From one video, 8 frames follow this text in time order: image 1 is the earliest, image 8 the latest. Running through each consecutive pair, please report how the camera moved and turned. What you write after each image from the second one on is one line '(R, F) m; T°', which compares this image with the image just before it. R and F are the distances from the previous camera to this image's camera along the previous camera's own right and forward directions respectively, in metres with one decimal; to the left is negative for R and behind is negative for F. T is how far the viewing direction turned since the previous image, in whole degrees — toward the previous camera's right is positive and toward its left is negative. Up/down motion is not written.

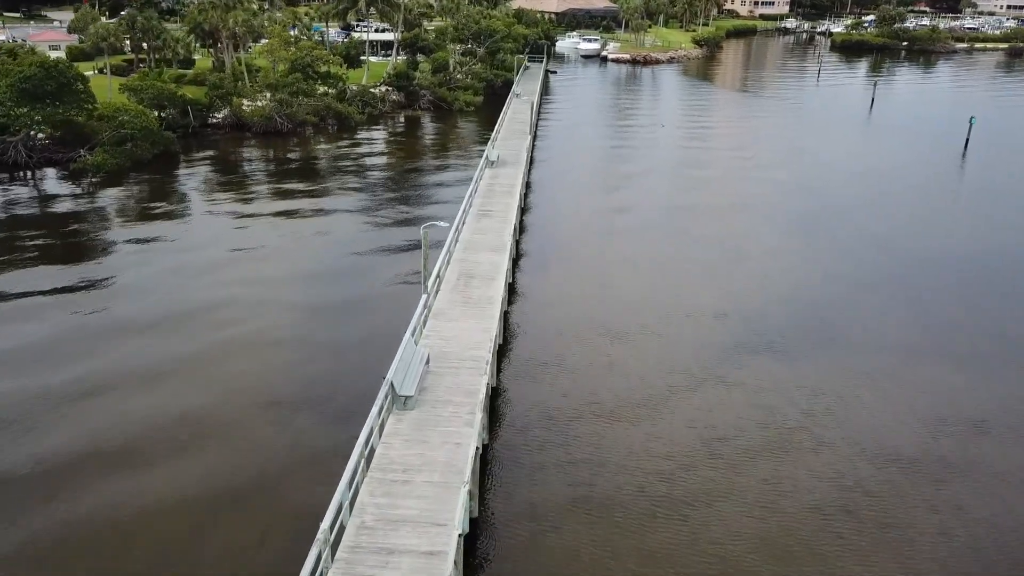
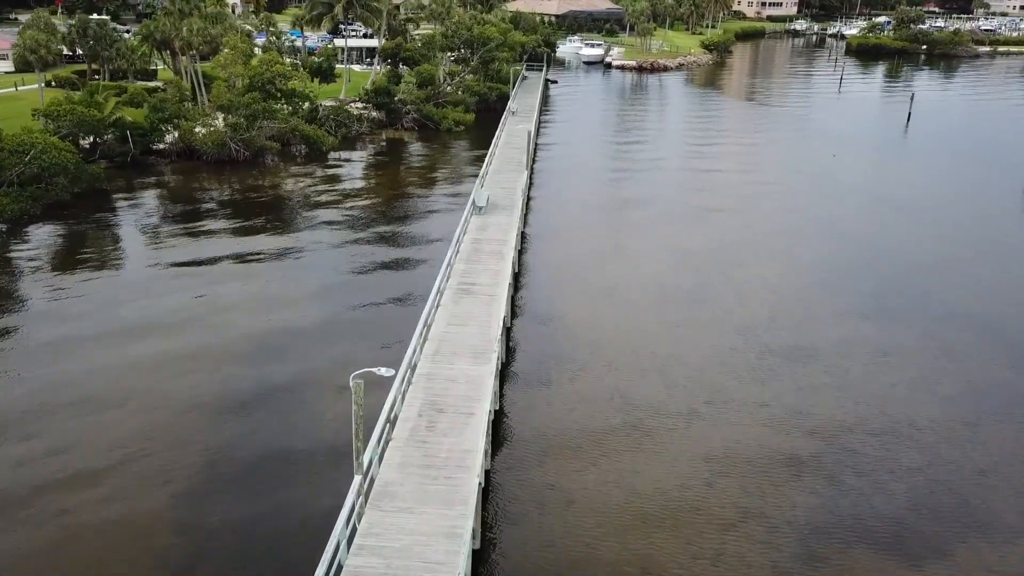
(+0.2, +5.3) m; 0°
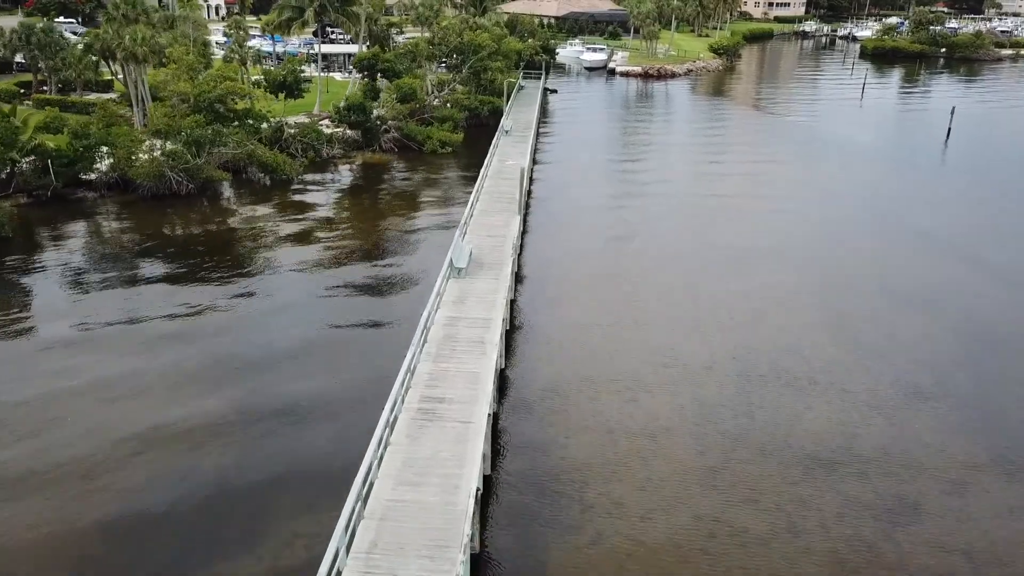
(+0.3, +4.9) m; 0°
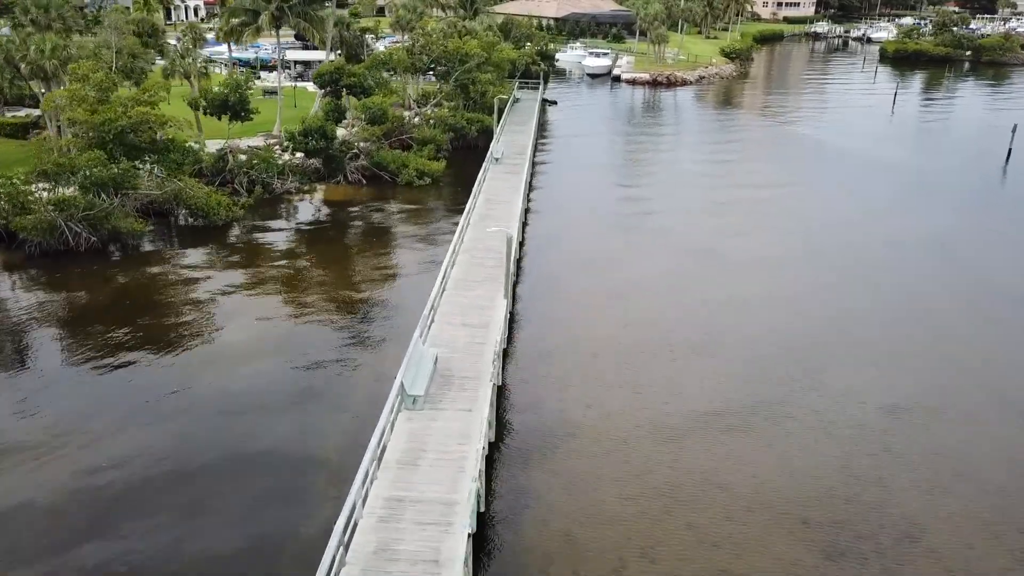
(+0.3, +5.9) m; 0°
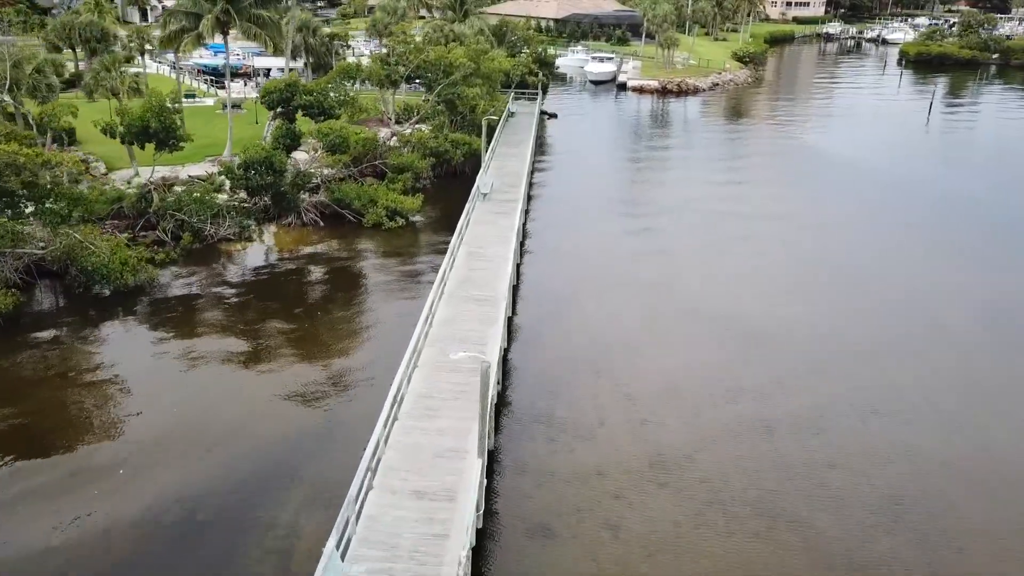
(+0.3, +5.4) m; 0°
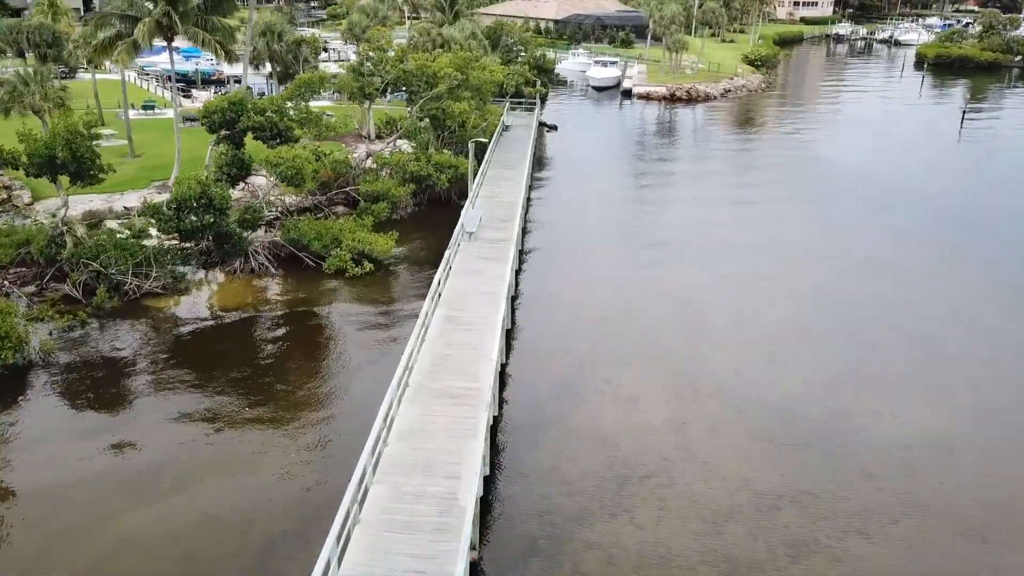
(+0.2, +4.2) m; 0°
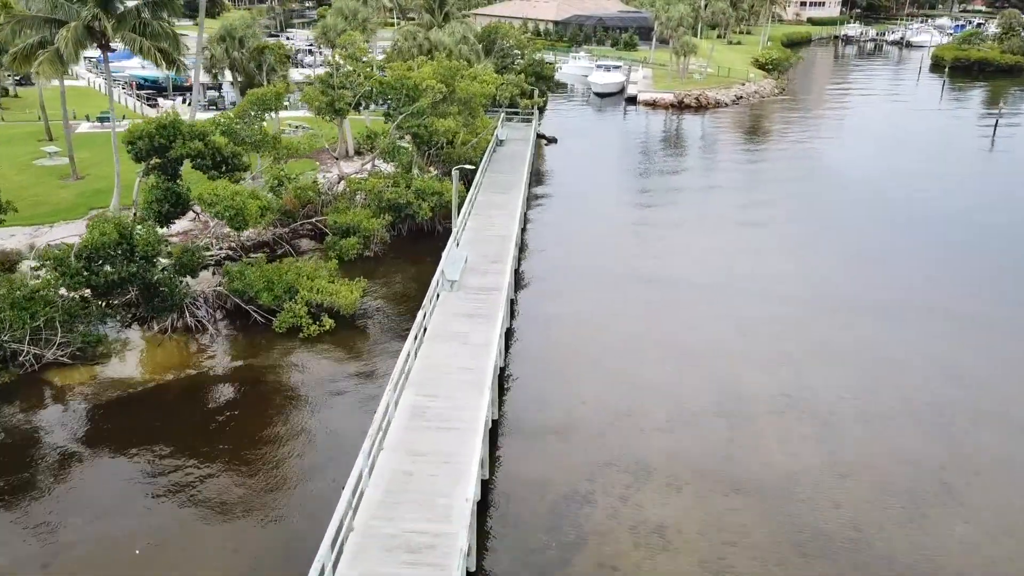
(+0.2, +3.6) m; 0°
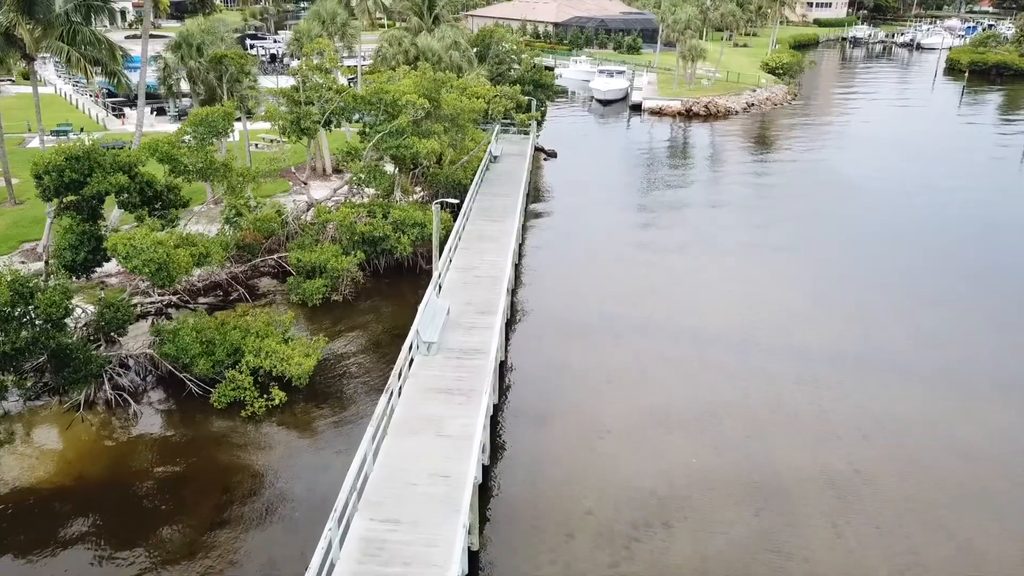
(+0.2, +3.1) m; 0°
